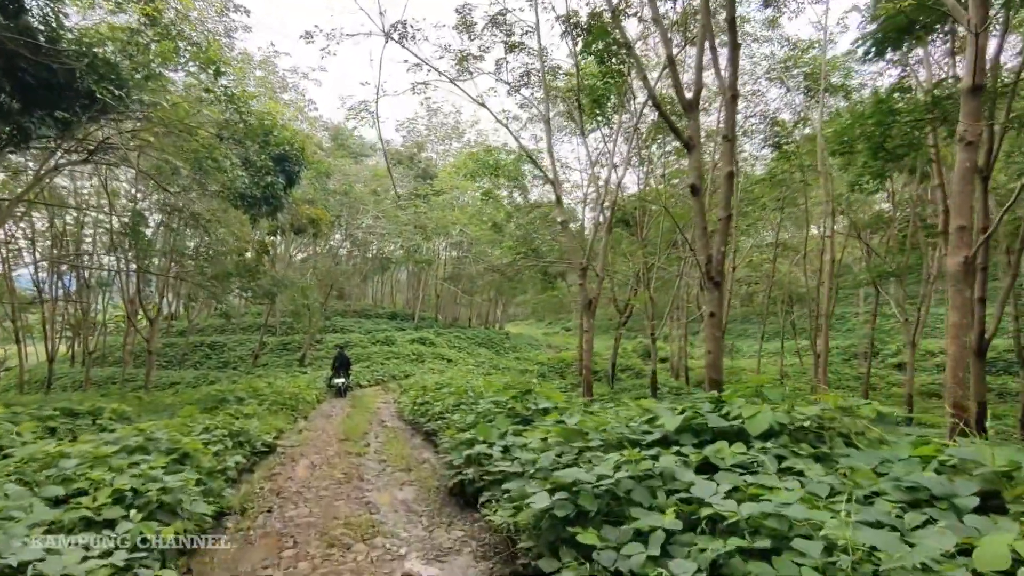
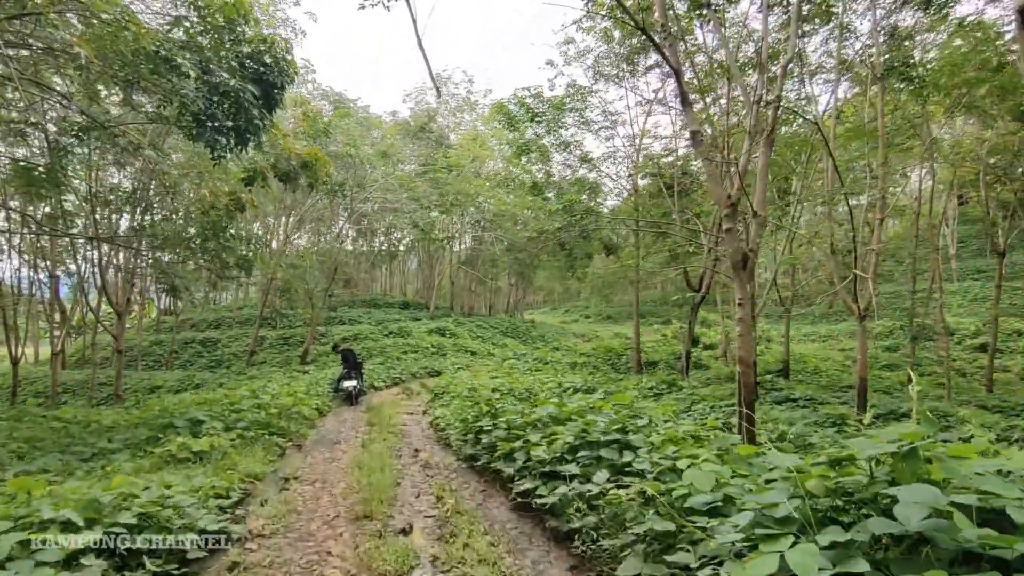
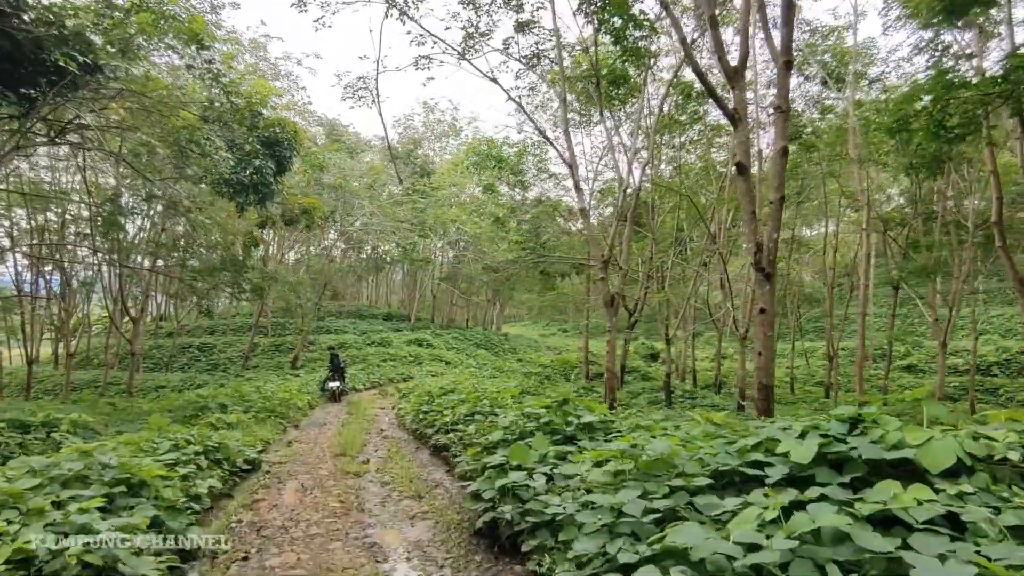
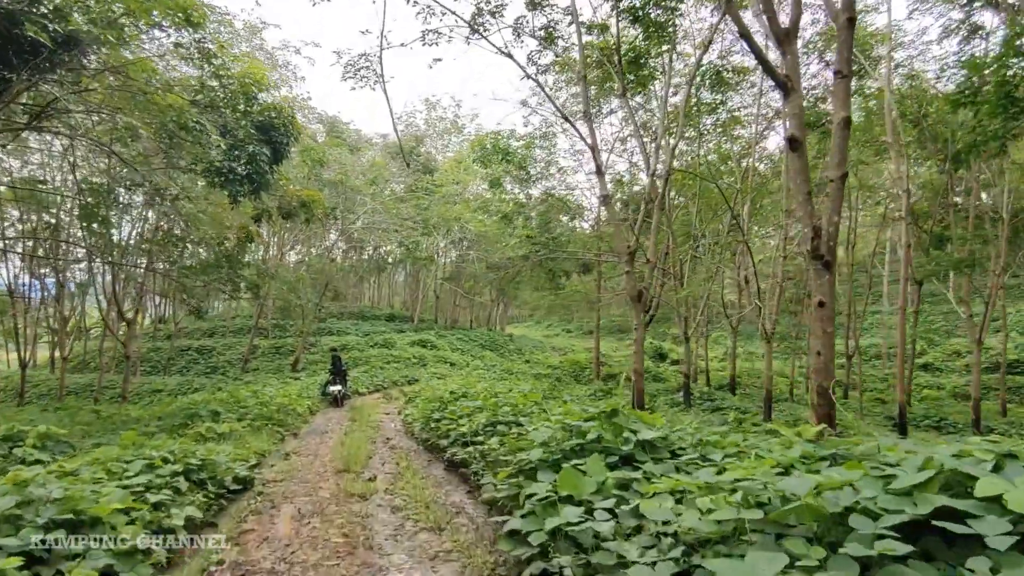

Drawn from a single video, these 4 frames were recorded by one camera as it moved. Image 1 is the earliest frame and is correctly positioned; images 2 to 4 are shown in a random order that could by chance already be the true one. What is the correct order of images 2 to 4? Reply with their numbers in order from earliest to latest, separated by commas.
3, 4, 2
